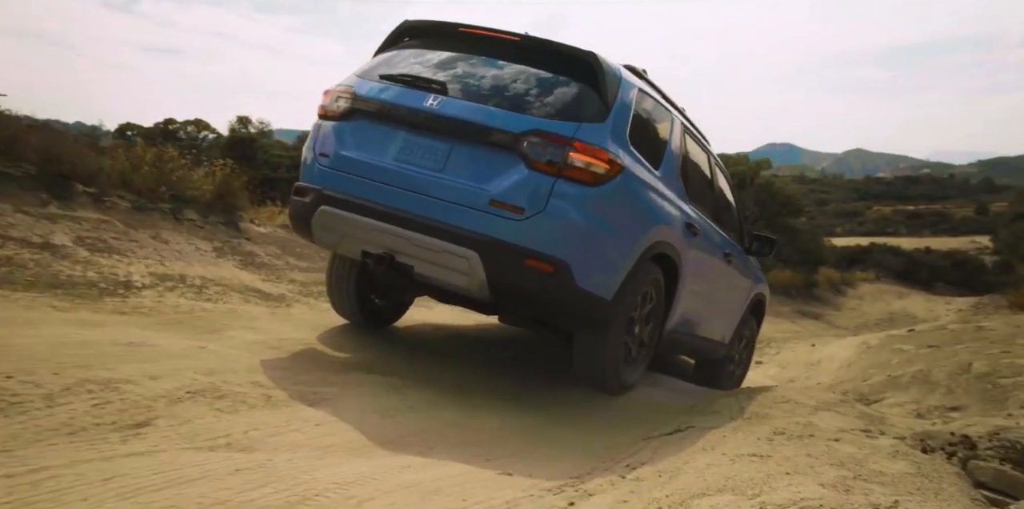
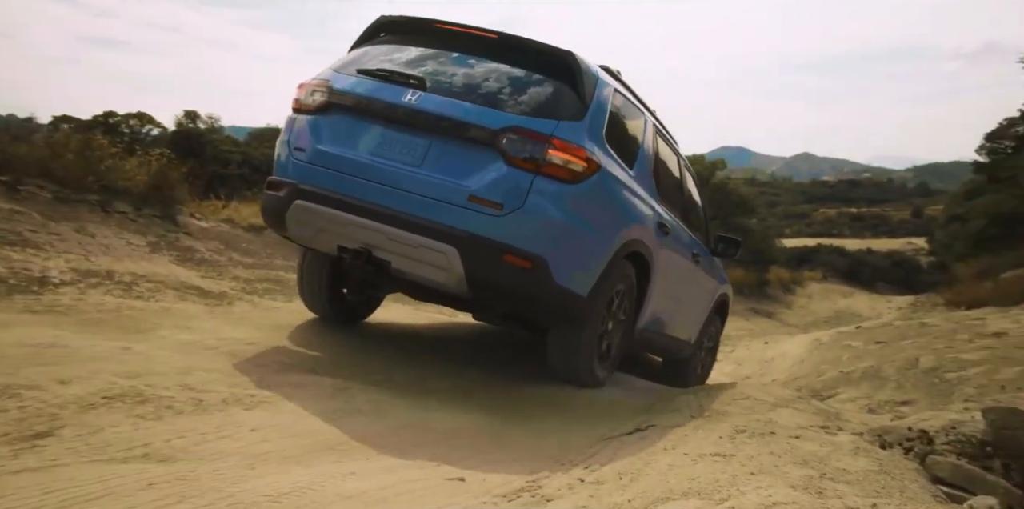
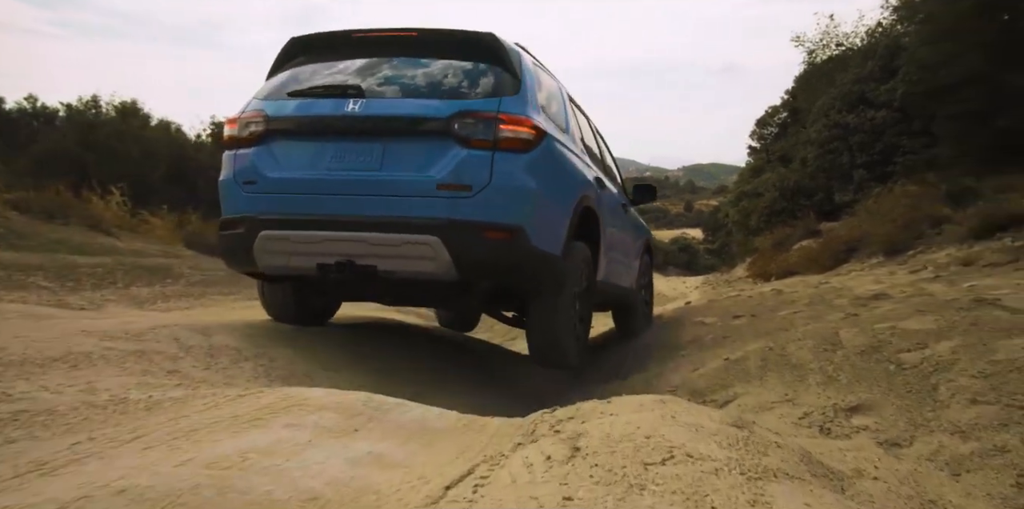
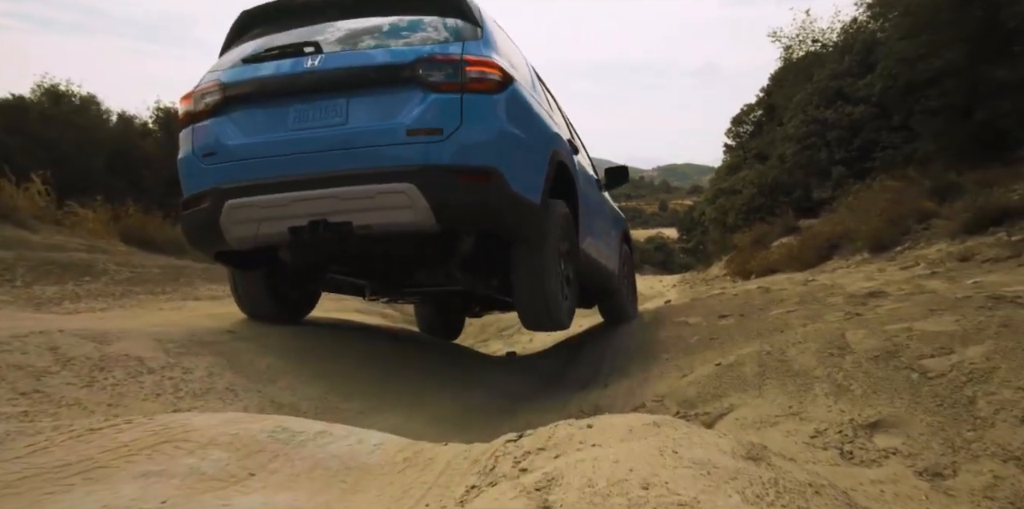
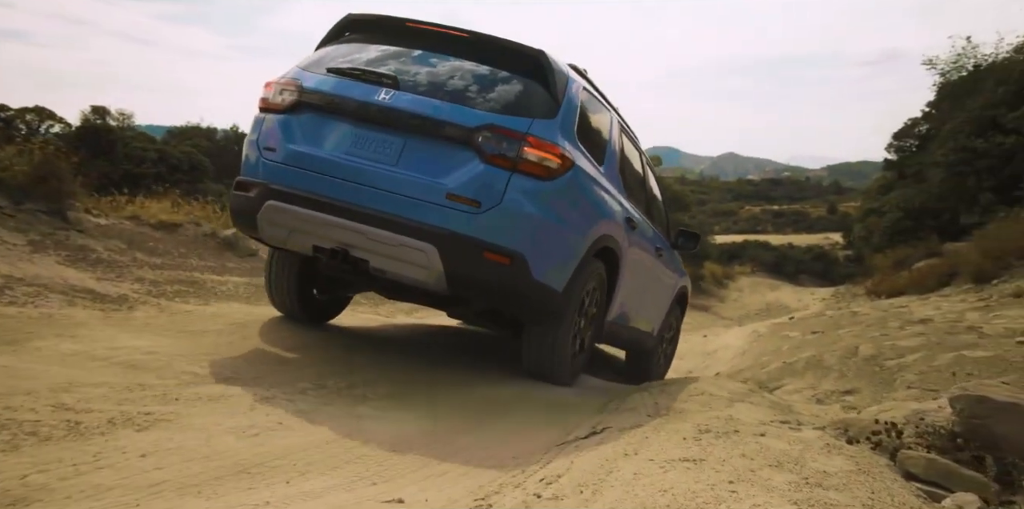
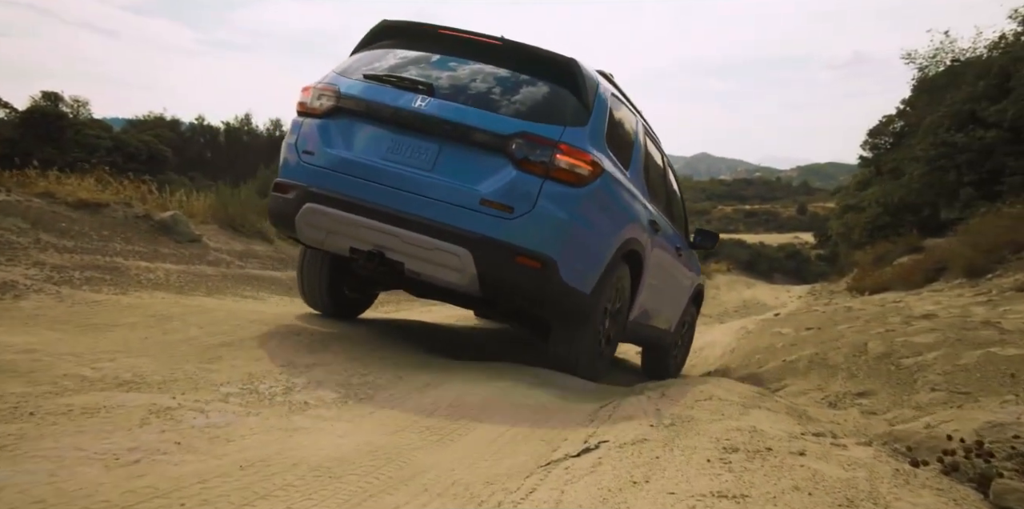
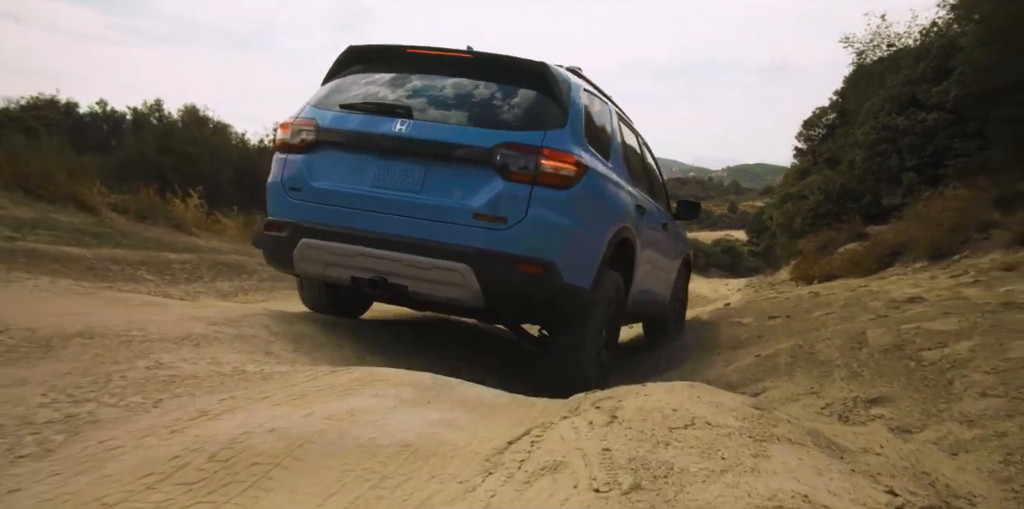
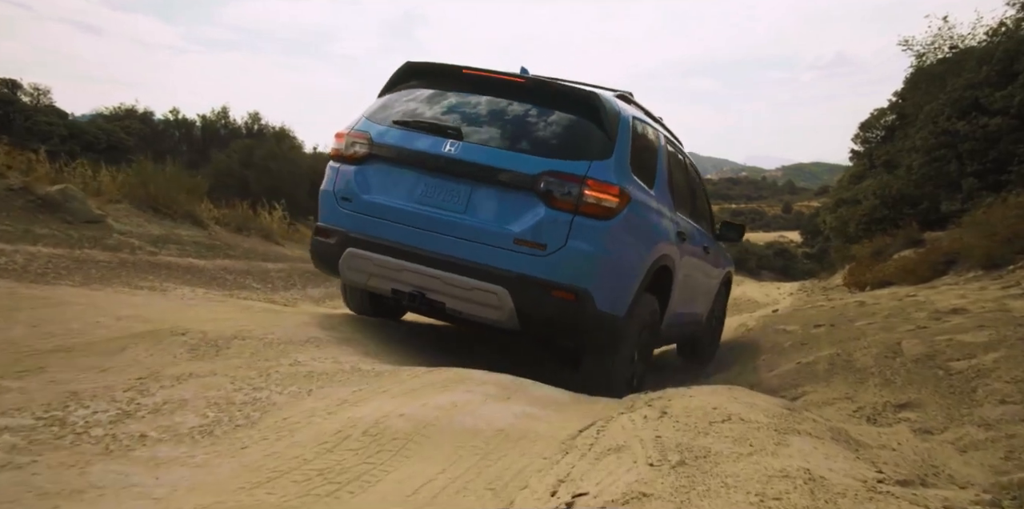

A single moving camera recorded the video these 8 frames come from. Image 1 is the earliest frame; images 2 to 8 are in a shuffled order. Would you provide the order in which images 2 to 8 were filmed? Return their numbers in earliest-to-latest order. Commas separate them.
2, 5, 6, 8, 7, 3, 4
